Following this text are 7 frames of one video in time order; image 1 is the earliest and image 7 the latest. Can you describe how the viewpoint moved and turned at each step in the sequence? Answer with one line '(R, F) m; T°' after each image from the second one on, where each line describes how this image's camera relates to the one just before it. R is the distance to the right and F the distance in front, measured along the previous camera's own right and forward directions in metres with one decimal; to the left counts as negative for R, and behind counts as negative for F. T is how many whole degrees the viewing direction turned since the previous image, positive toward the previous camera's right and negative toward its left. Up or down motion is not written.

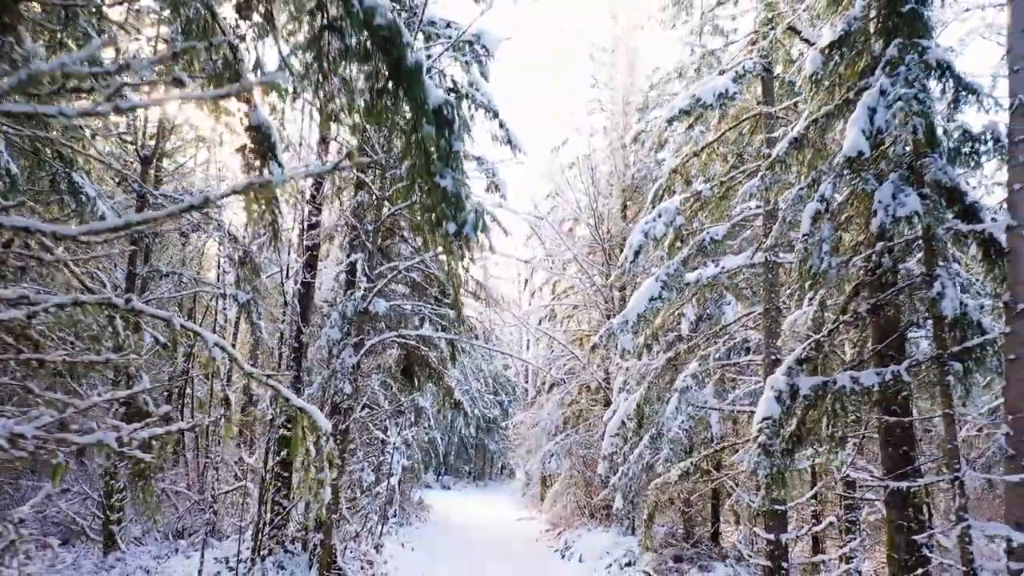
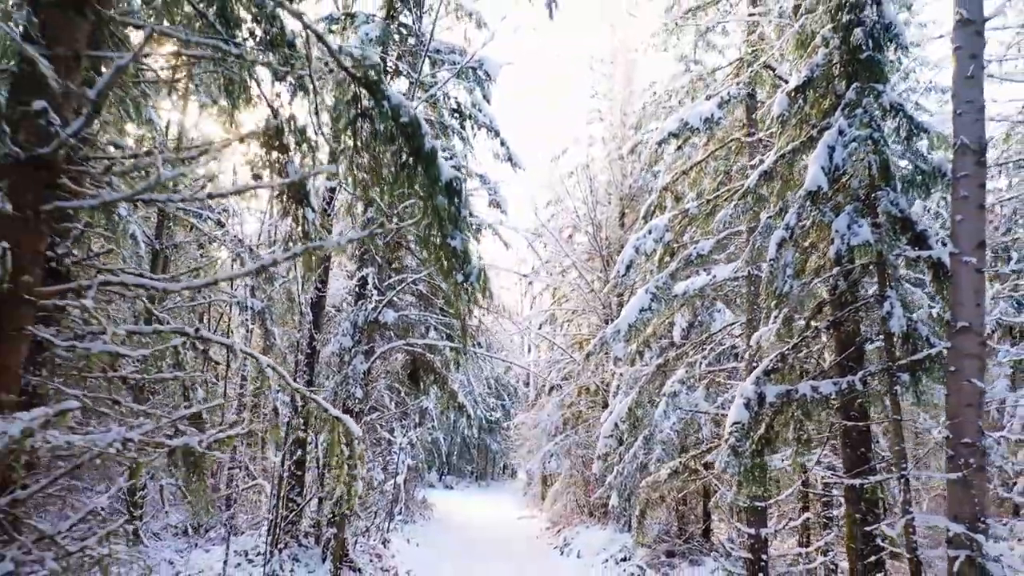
(0.0, -0.6) m; 0°
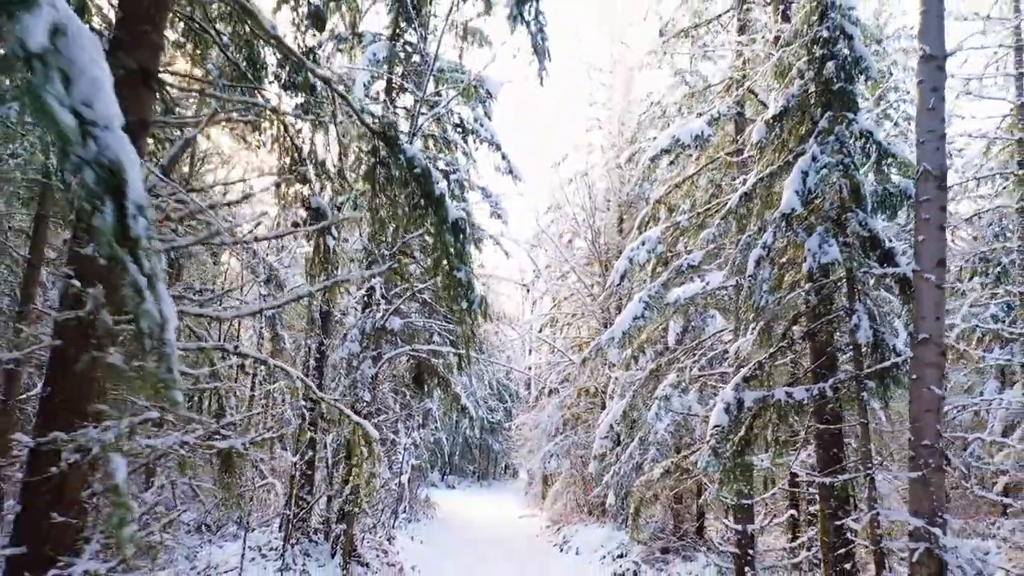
(0.0, -0.5) m; 0°
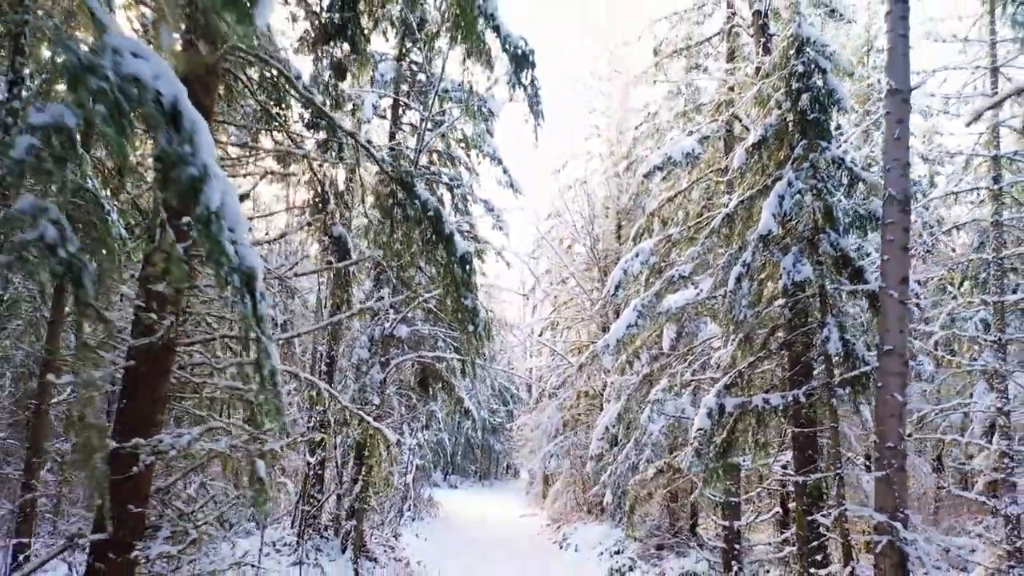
(0.0, -0.5) m; 0°
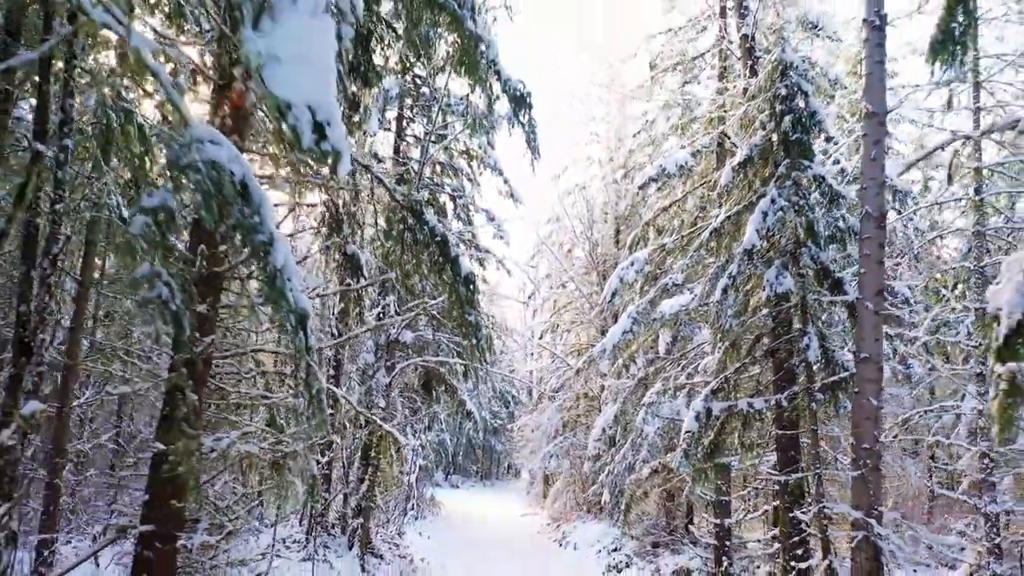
(0.0, -0.4) m; 0°
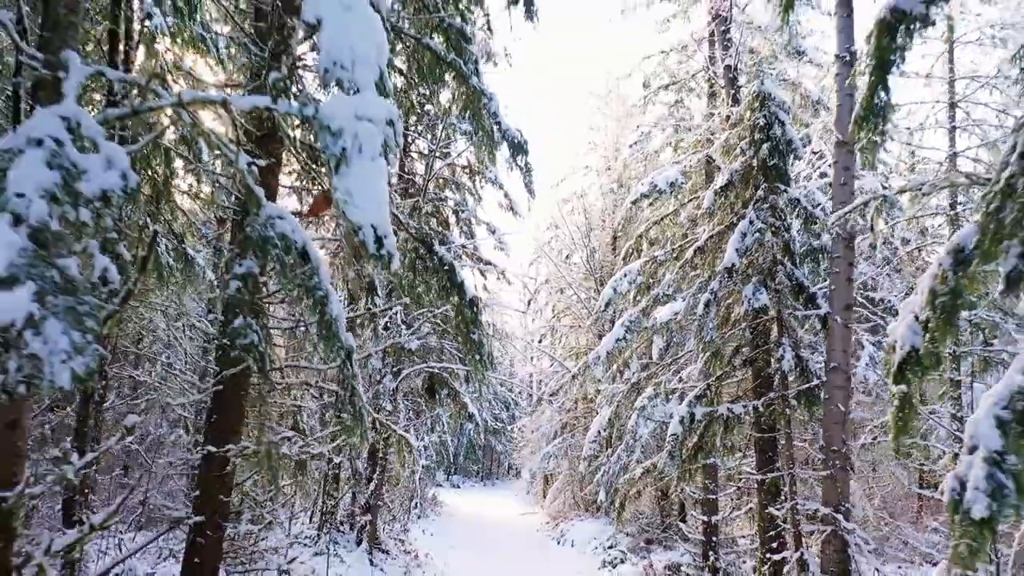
(0.0, -0.6) m; 0°
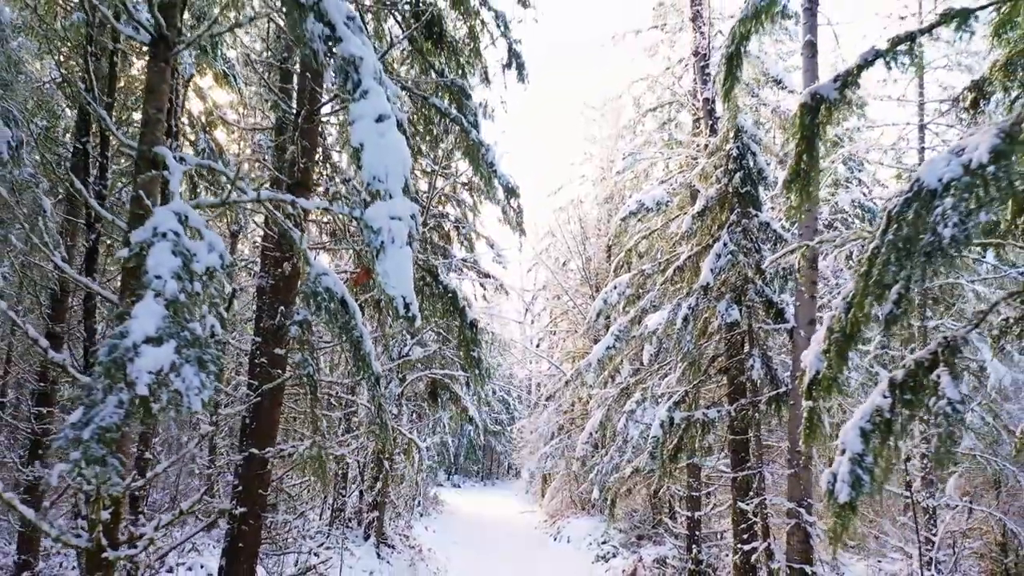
(+0.1, -0.8) m; 0°
